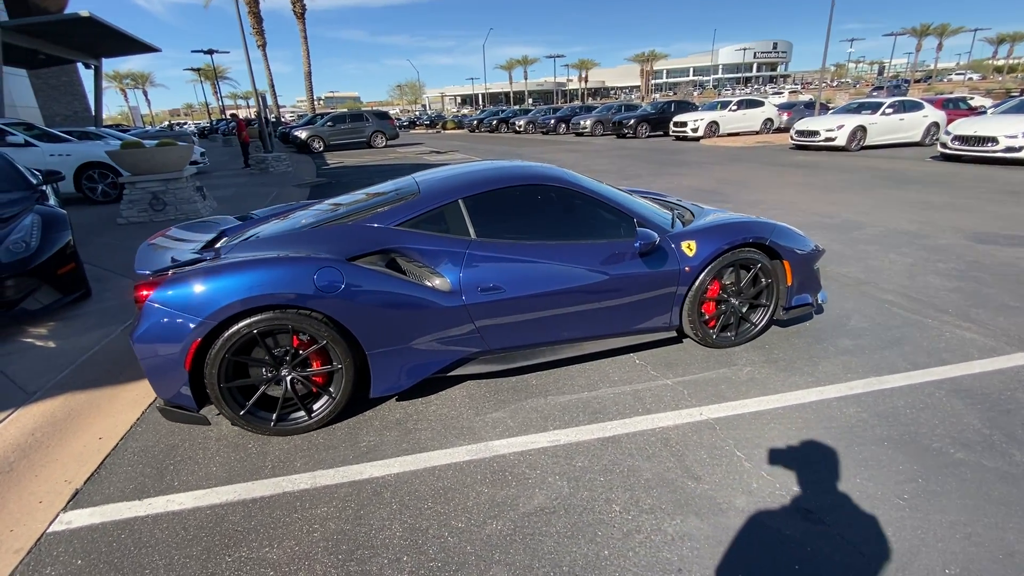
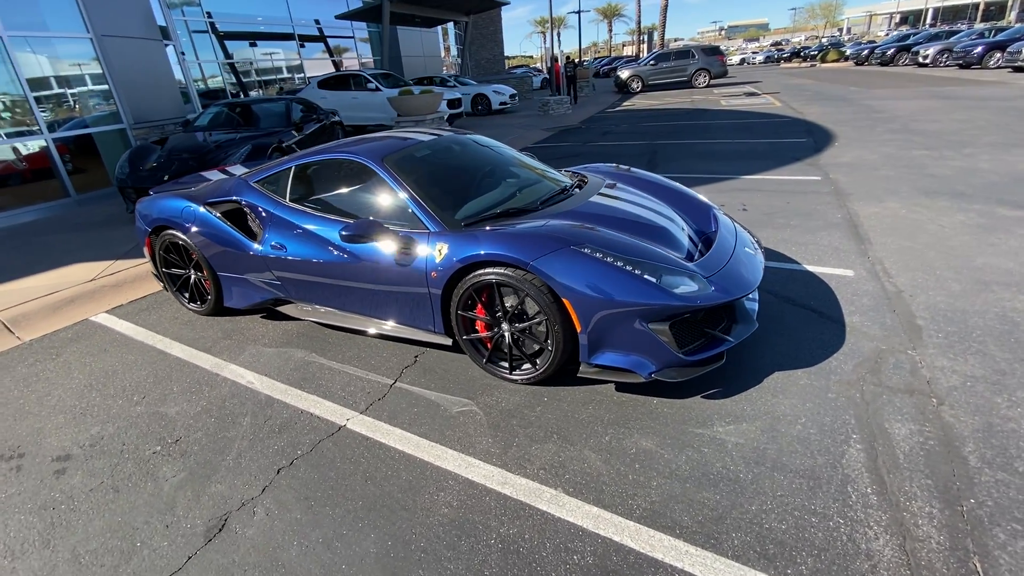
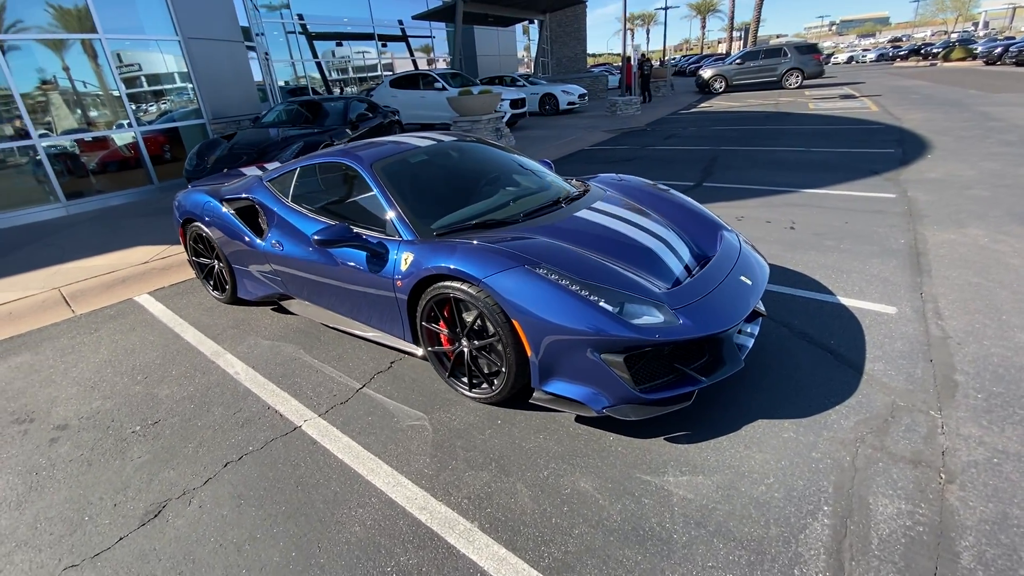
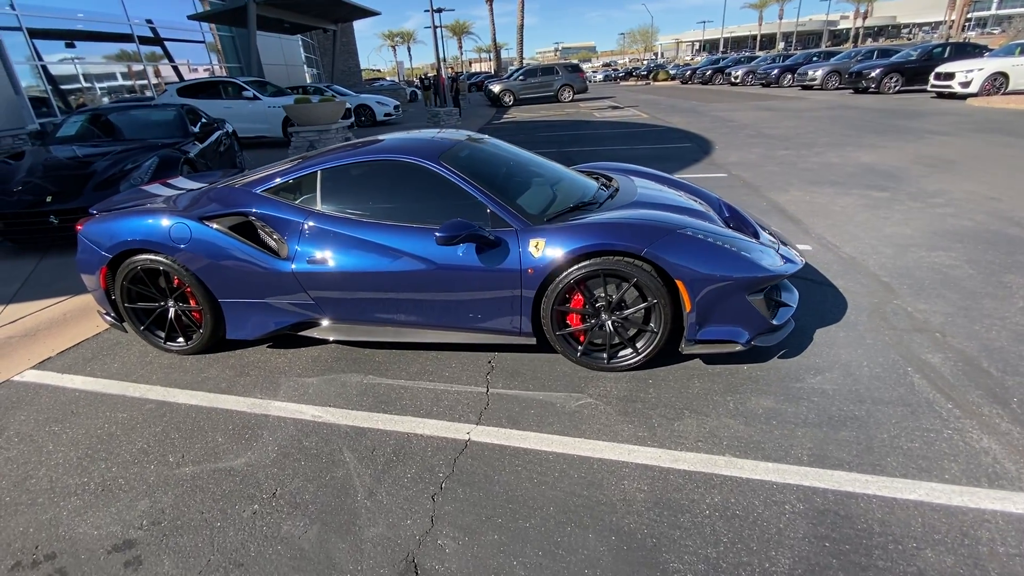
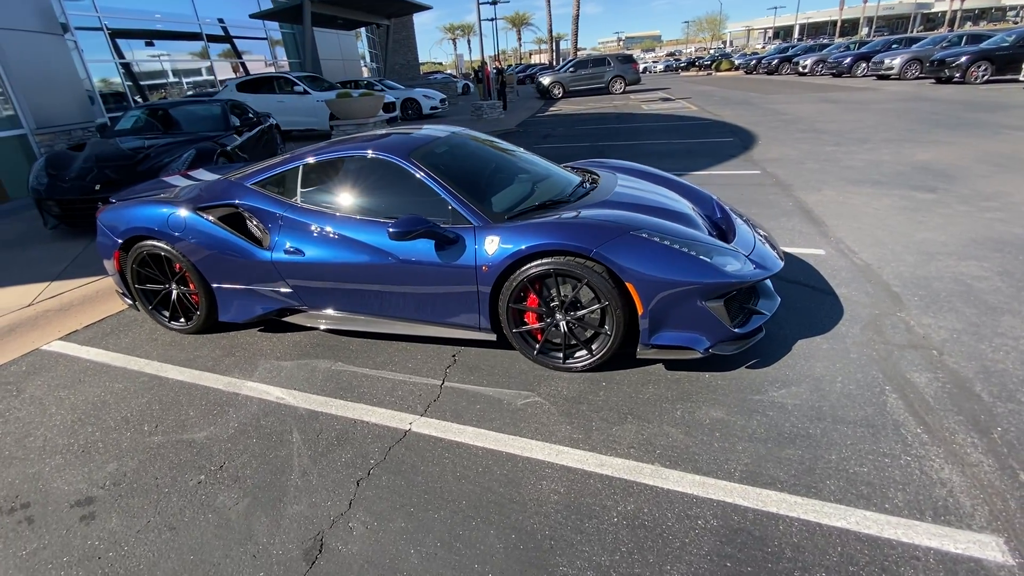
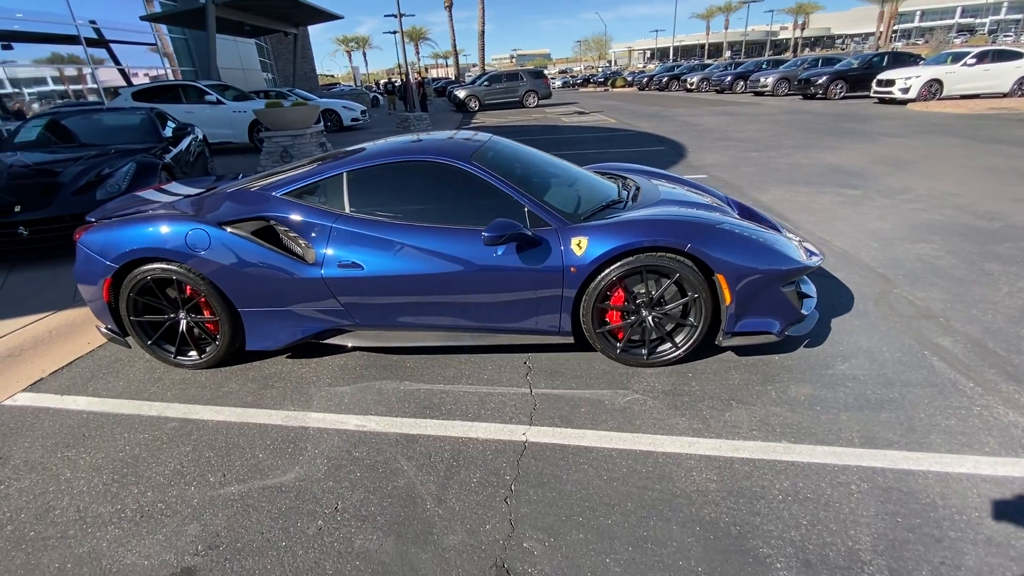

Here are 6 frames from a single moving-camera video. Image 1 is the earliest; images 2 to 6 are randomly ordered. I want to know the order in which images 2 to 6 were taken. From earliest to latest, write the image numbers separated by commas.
6, 4, 5, 2, 3
